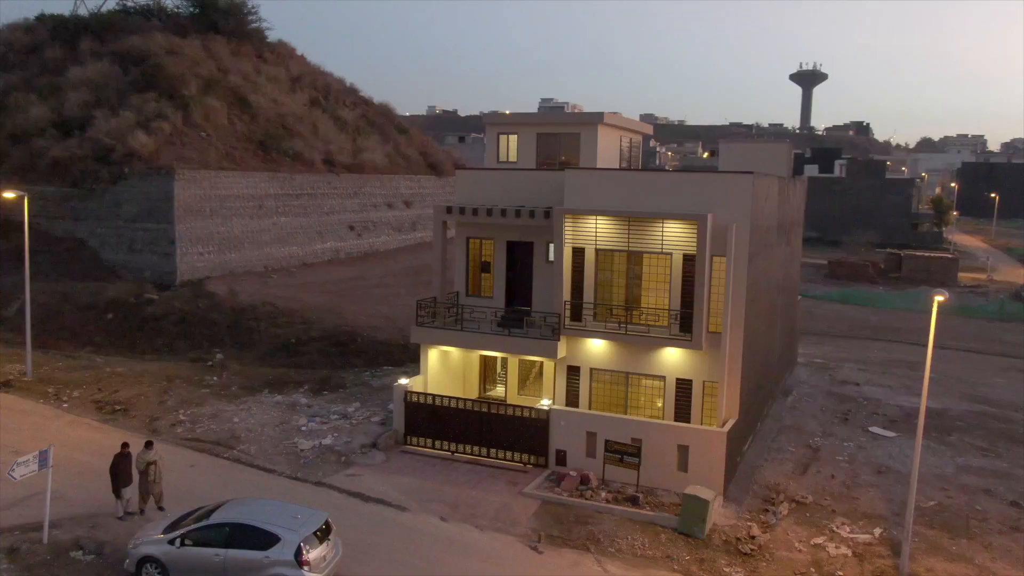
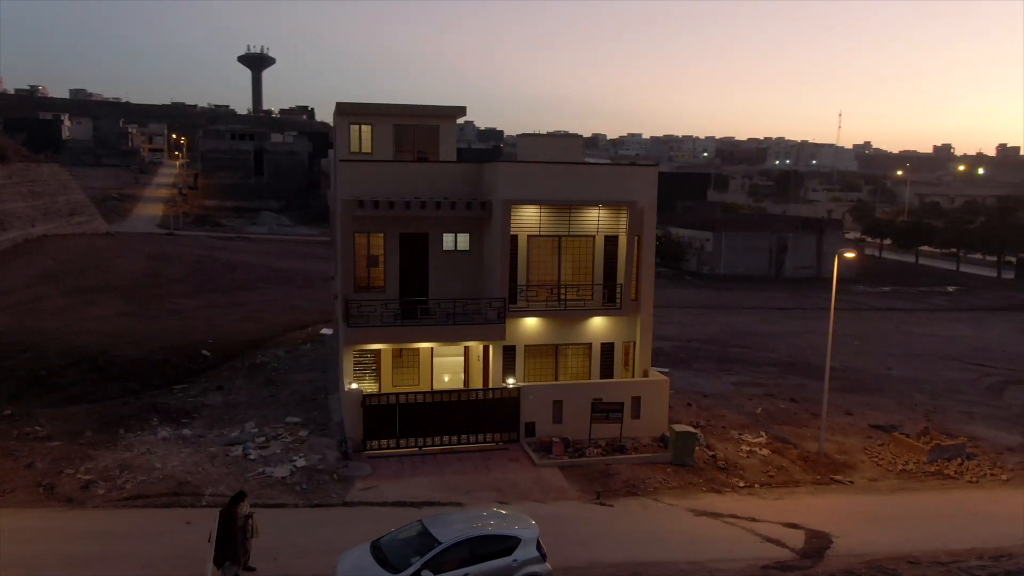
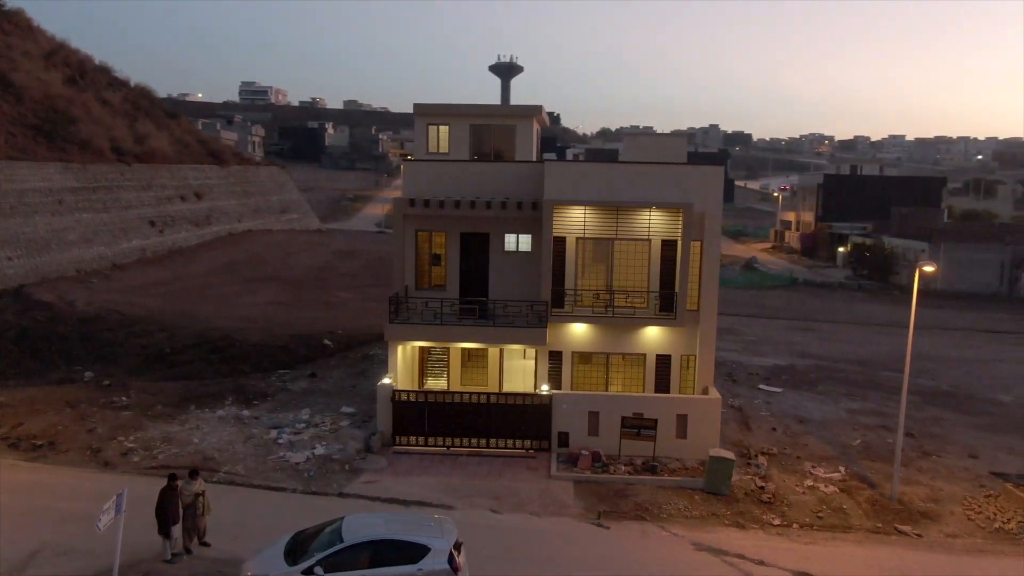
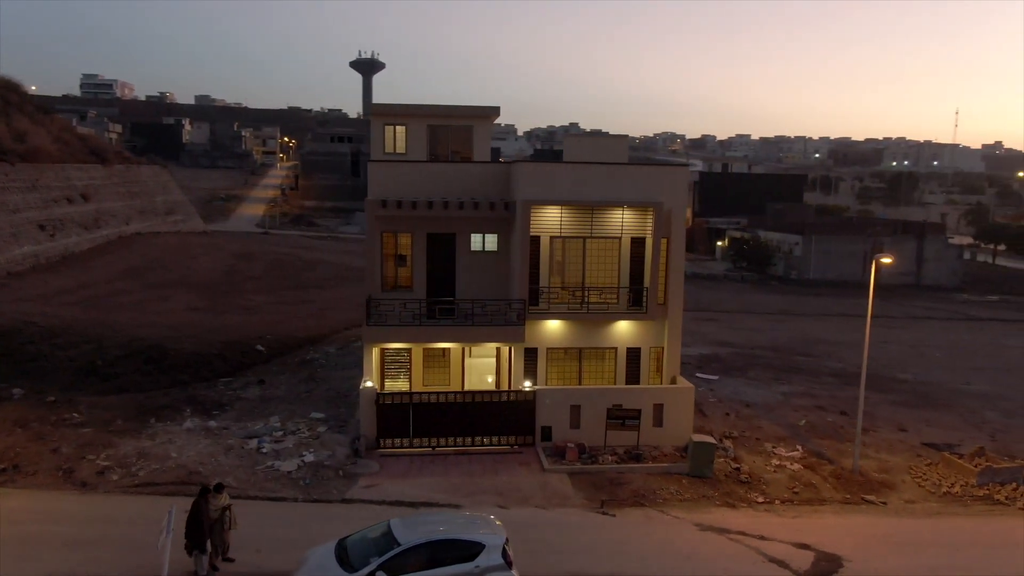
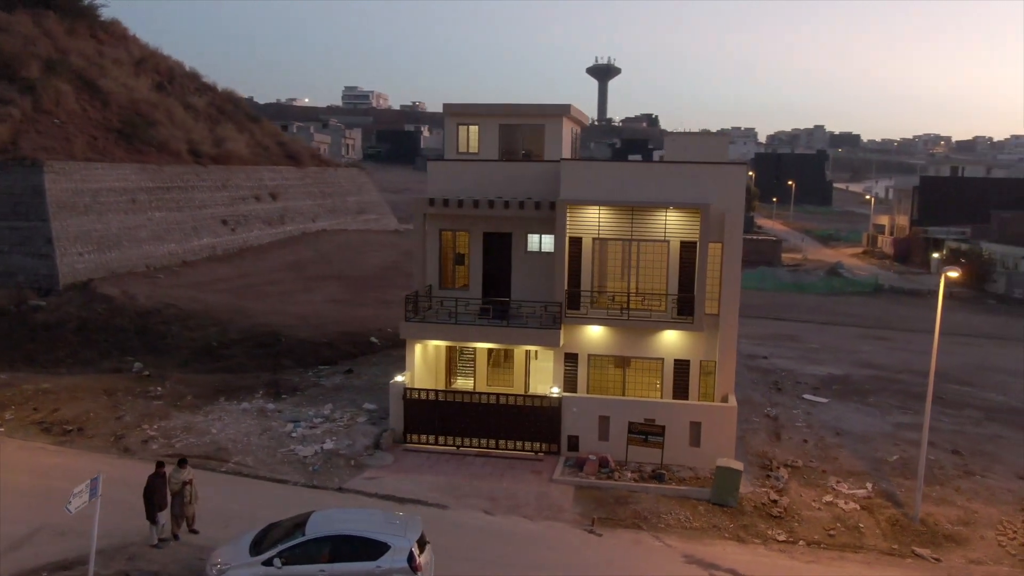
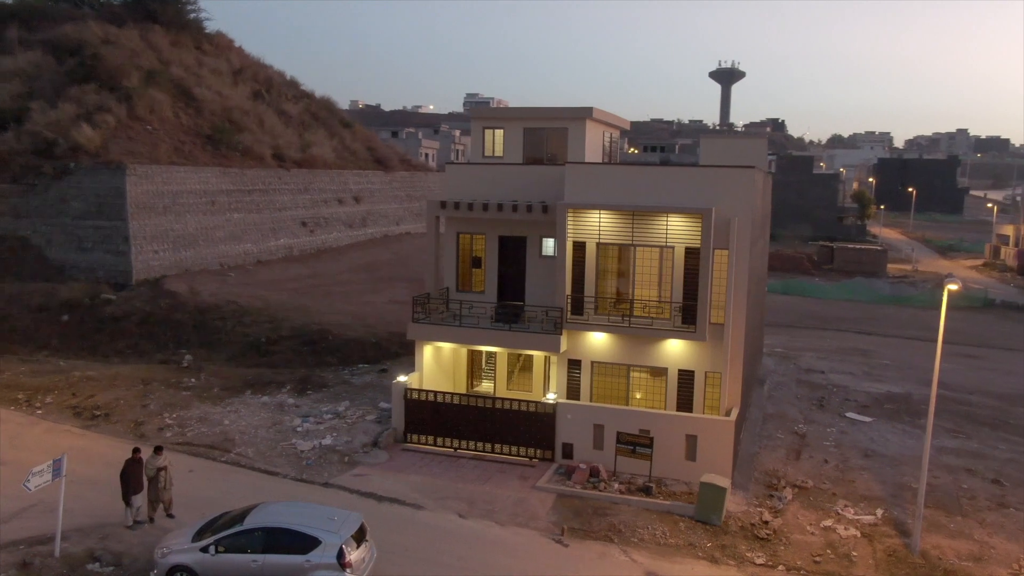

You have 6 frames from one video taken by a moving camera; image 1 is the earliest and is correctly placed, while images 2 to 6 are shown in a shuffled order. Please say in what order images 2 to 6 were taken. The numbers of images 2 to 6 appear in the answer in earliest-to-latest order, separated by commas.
6, 5, 3, 4, 2
